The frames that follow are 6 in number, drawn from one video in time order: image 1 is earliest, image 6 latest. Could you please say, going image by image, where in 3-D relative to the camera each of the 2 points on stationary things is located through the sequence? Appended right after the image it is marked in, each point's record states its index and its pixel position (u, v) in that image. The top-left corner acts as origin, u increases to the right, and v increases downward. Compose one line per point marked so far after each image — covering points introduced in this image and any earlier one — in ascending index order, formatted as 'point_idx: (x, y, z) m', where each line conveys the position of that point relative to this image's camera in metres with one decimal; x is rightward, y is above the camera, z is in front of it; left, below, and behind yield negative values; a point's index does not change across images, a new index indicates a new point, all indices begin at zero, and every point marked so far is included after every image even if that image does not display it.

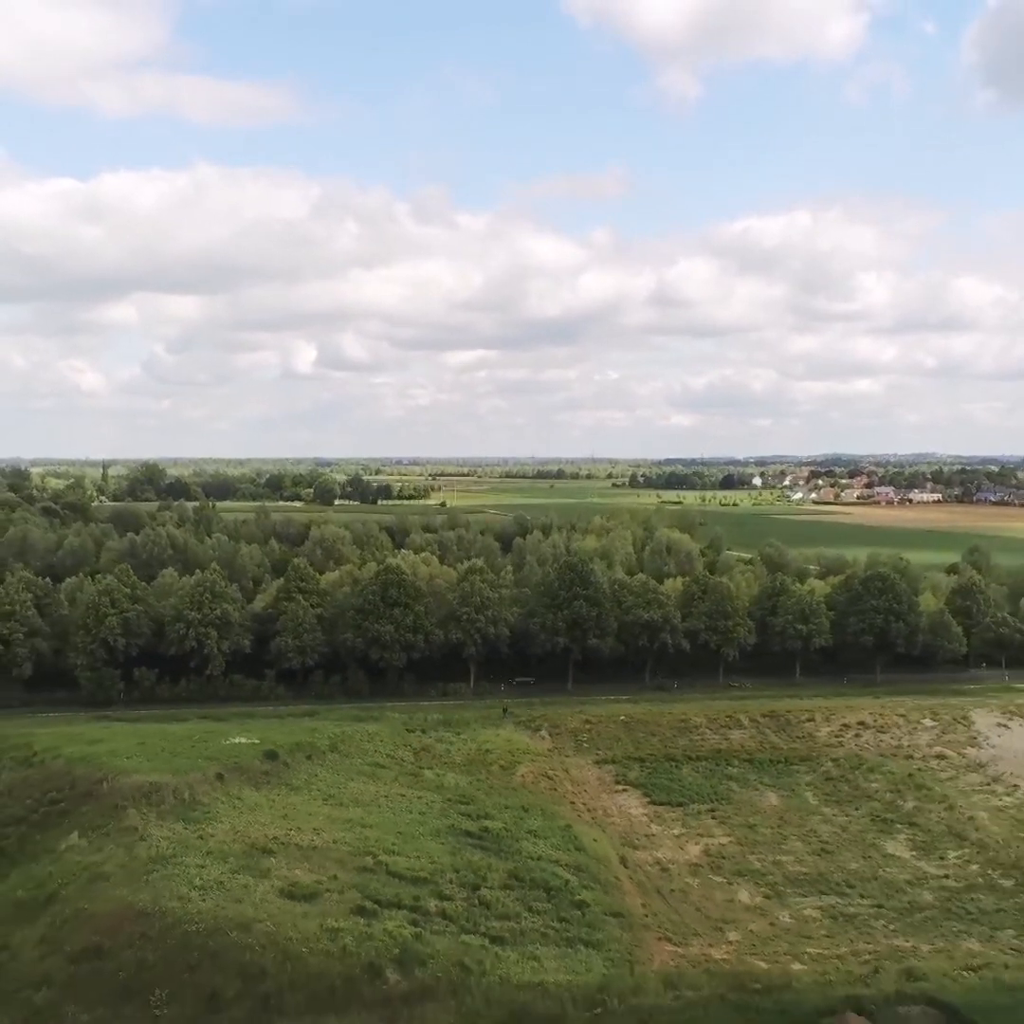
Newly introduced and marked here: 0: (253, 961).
0: (-5.1, -8.9, +17.1) m
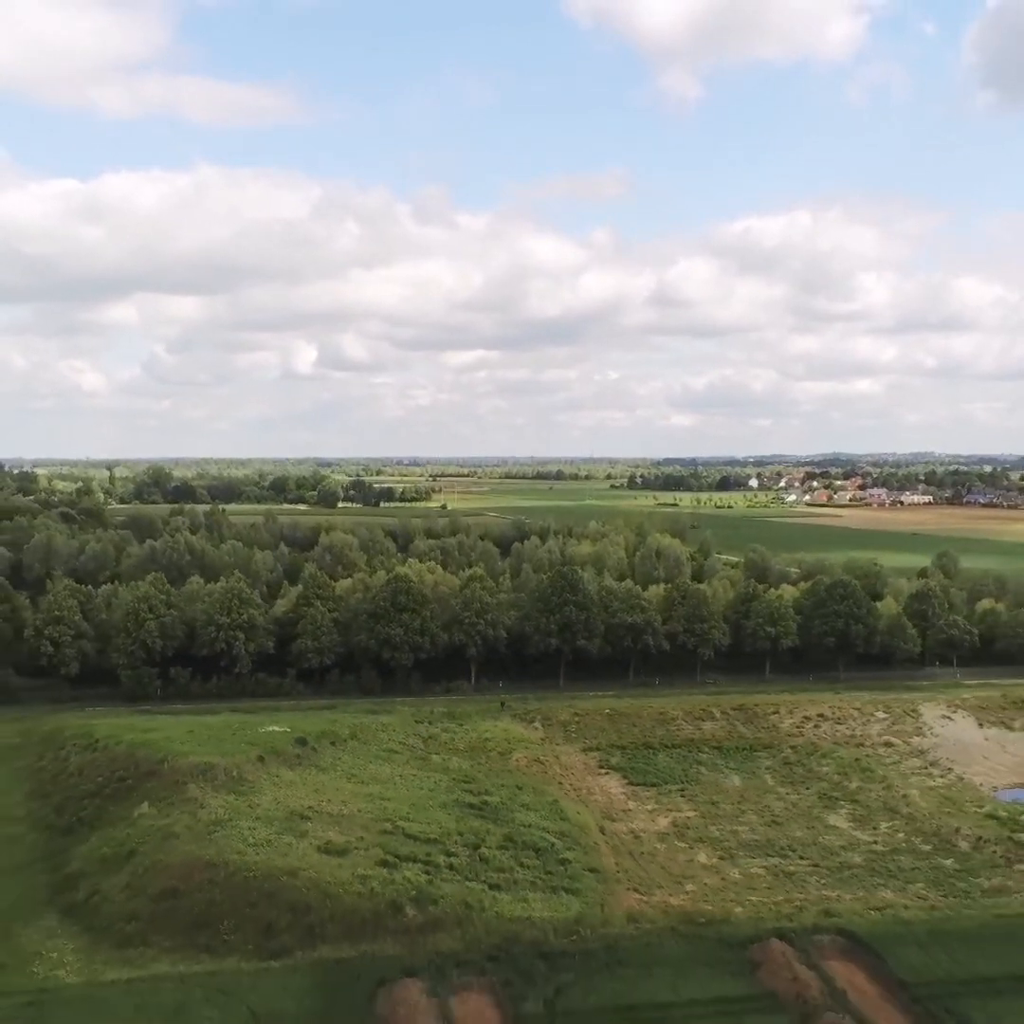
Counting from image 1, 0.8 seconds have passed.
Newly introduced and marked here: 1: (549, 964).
0: (-5.3, -9.6, +21.4) m
1: (+0.9, -10.4, +19.9) m
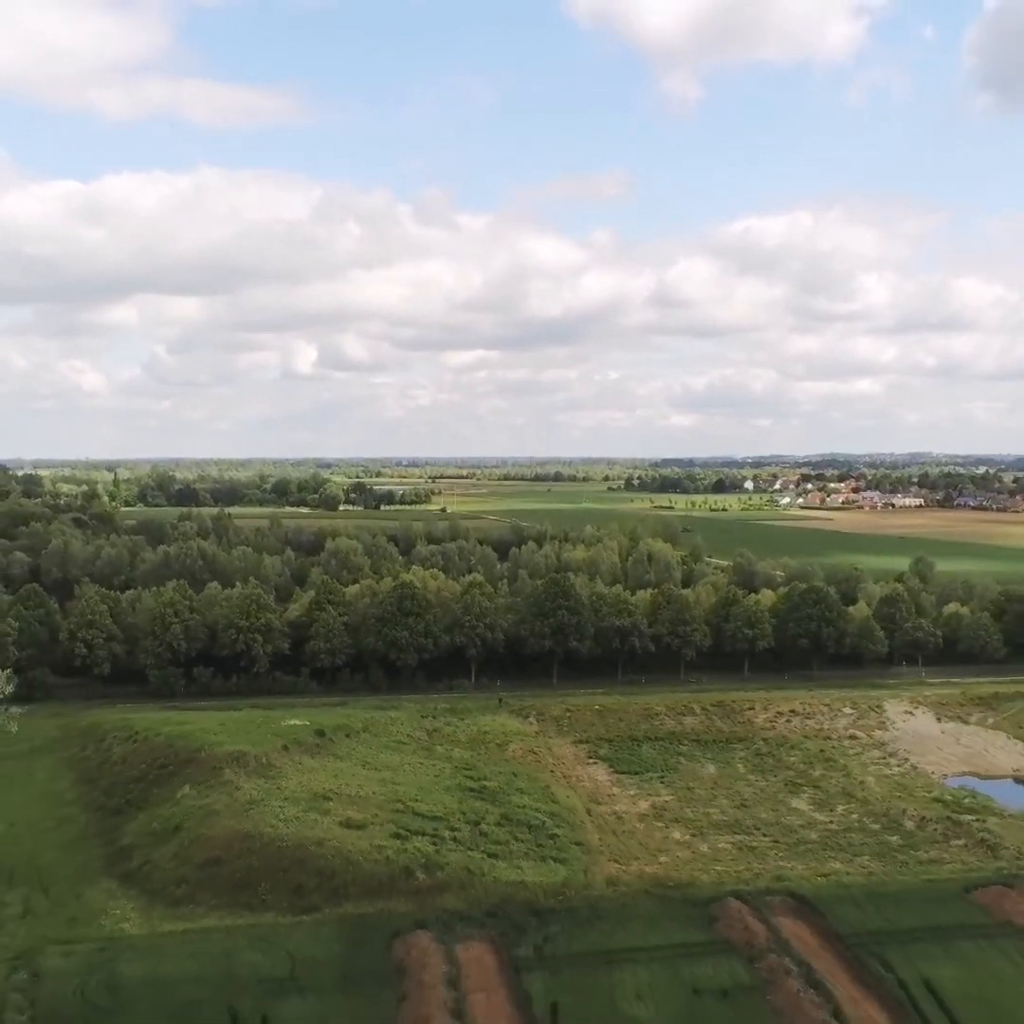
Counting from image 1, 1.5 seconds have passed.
0: (-5.4, -10.2, +25.0) m
1: (+0.7, -11.0, +23.5) m
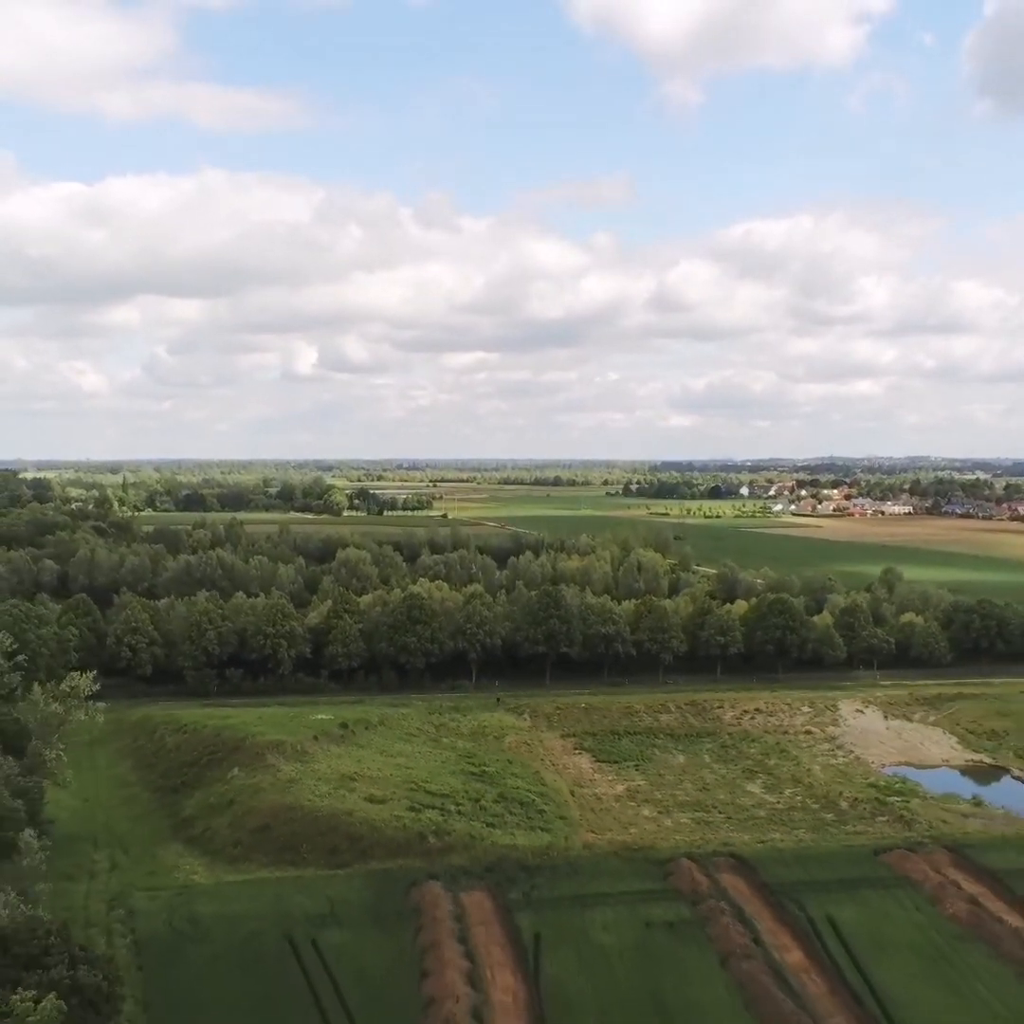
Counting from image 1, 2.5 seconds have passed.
0: (-5.6, -11.4, +30.8) m
1: (+0.5, -12.2, +29.3) m
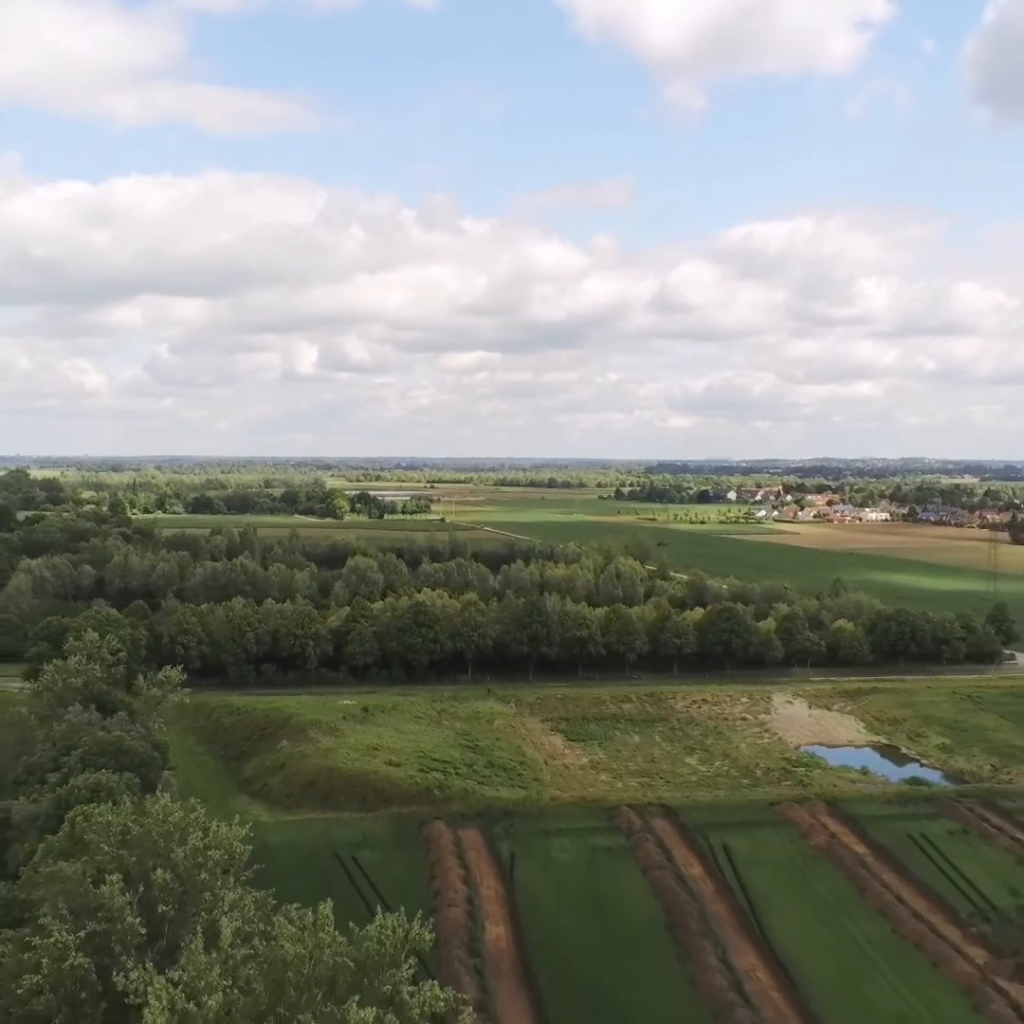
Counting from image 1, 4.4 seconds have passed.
0: (-6.3, -13.0, +41.0) m
1: (-0.2, -13.8, +39.5) m
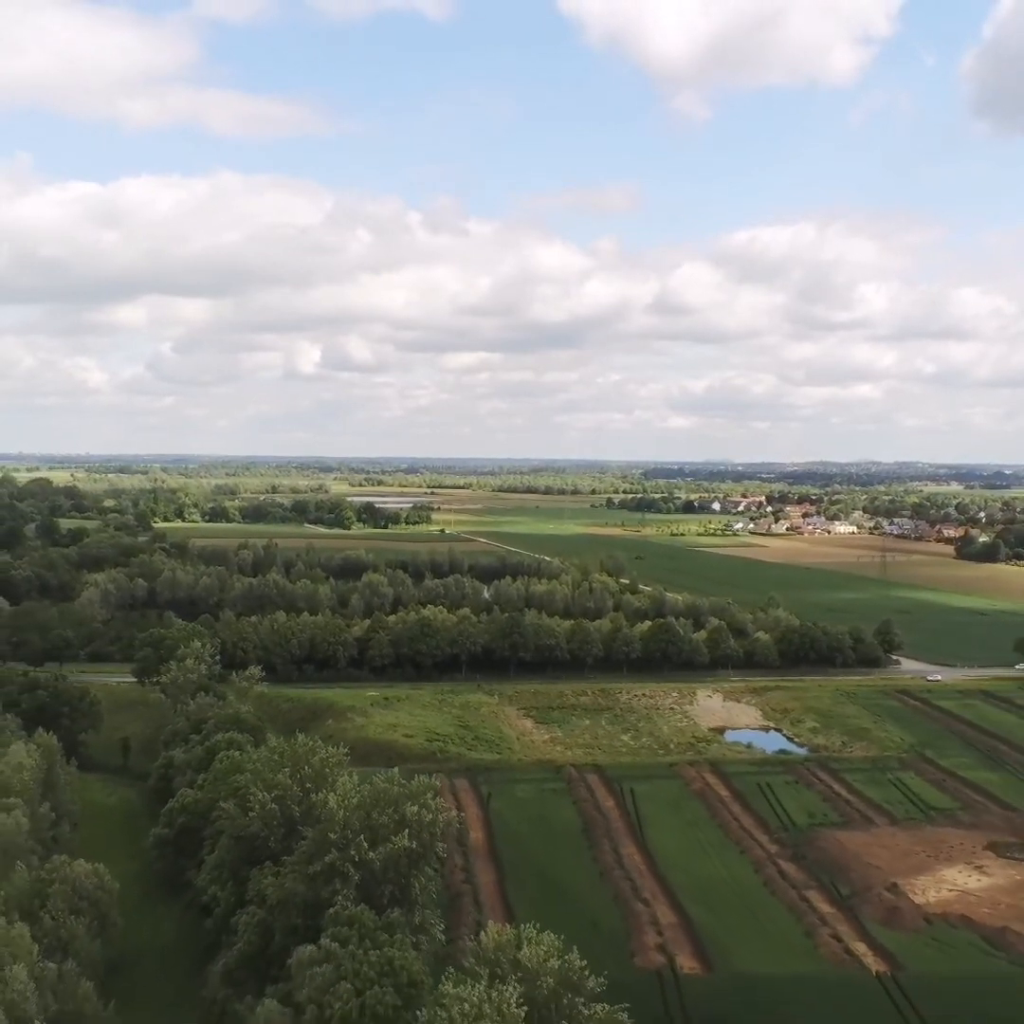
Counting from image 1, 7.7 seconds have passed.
0: (-7.8, -16.3, +59.1) m
1: (-1.6, -17.2, +57.6) m
